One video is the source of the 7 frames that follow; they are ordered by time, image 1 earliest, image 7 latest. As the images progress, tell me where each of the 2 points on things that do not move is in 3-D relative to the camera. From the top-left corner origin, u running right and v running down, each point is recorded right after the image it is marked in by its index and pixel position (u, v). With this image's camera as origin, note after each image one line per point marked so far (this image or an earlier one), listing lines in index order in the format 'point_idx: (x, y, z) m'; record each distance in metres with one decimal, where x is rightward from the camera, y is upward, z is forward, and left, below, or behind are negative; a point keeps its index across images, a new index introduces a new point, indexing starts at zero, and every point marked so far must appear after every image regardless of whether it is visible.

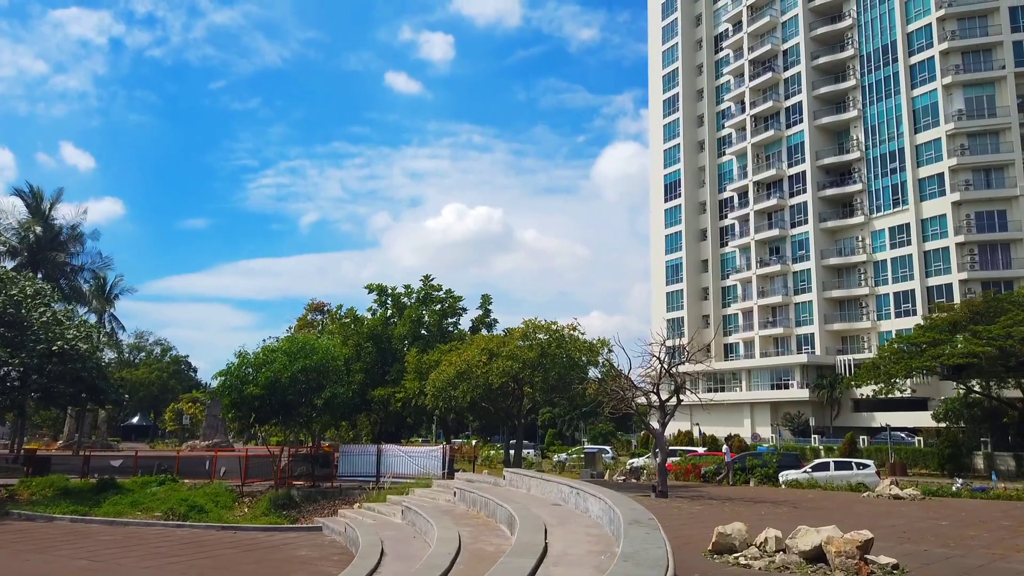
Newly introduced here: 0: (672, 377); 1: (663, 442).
0: (+4.2, -2.3, +18.8) m
1: (+3.7, -3.9, +17.6) m
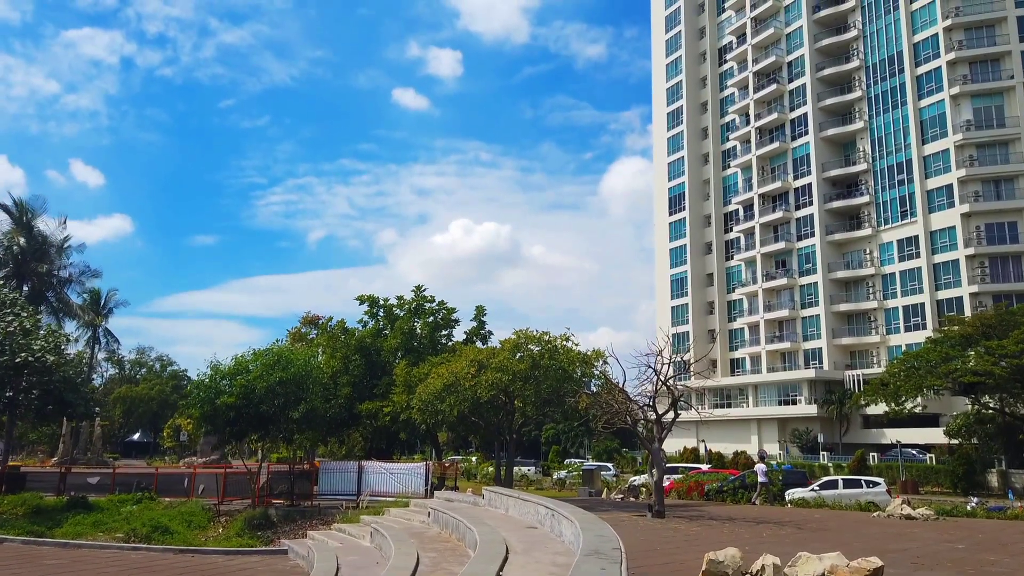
0: (+4.0, -2.5, +18.0) m
1: (+3.5, -4.2, +16.8) m
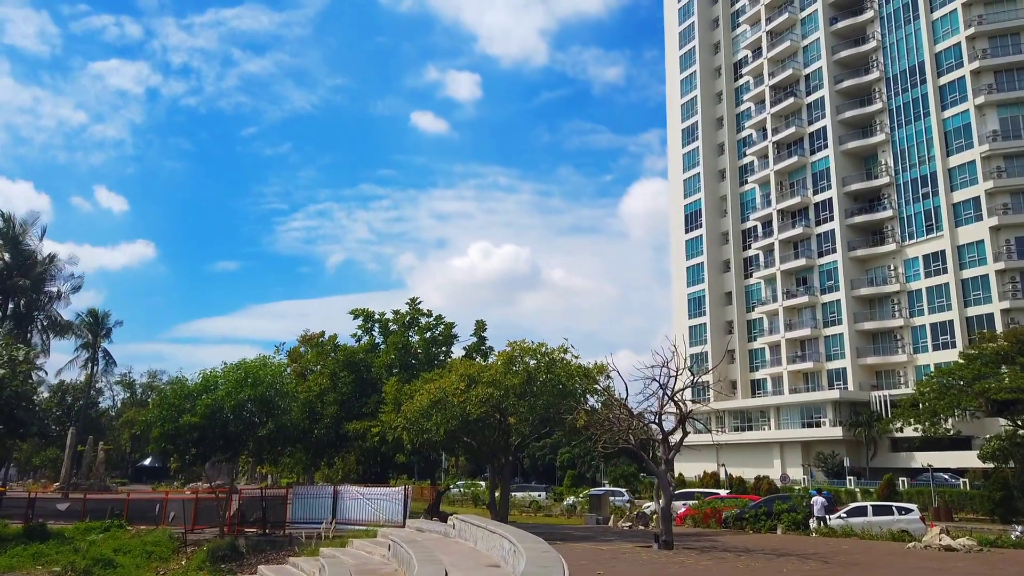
0: (+3.9, -2.7, +16.6) m
1: (+3.4, -4.3, +15.3) m
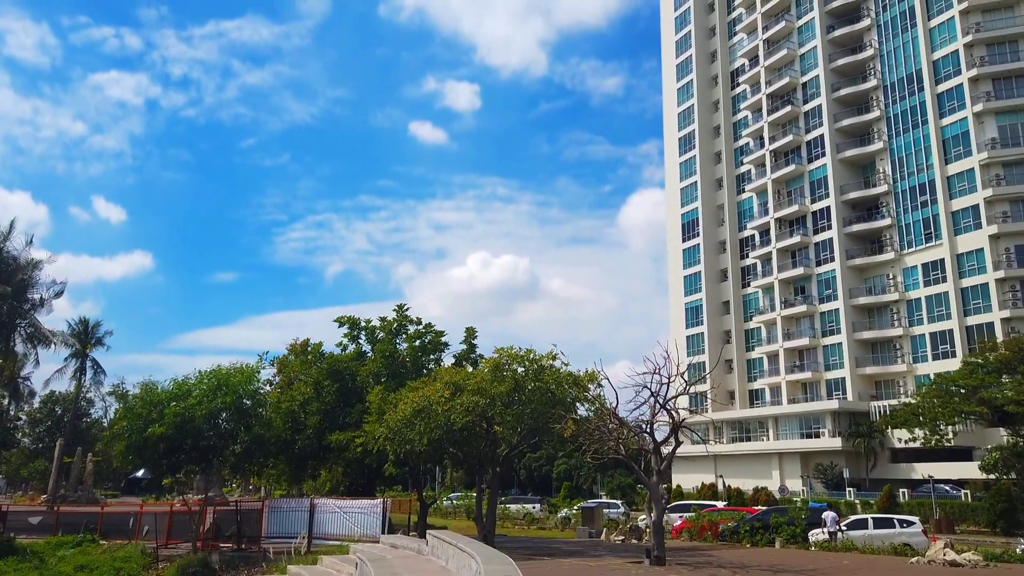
0: (+3.7, -2.9, +16.0) m
1: (+3.1, -4.5, +14.8) m
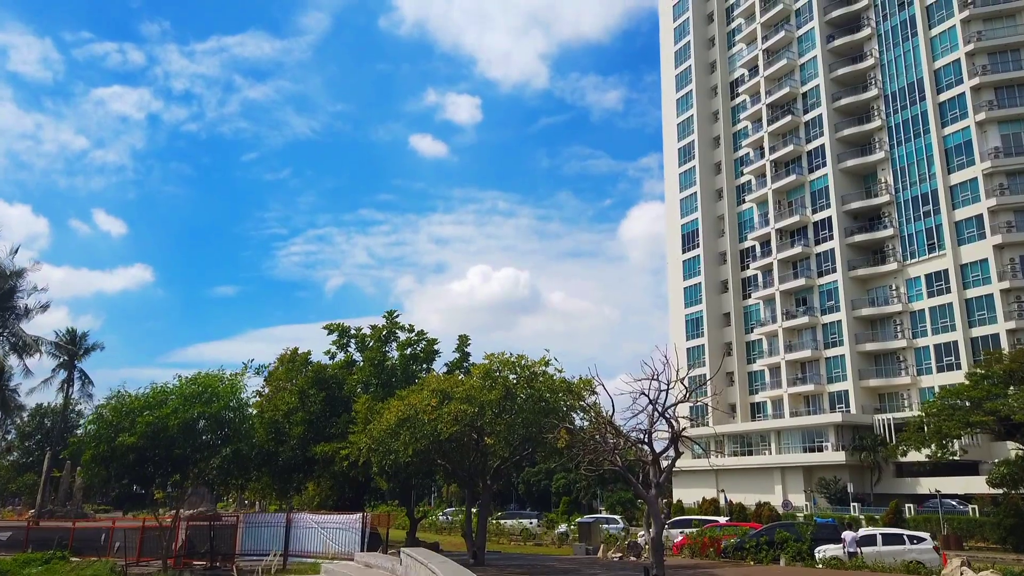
0: (+3.5, -2.9, +15.3) m
1: (+2.9, -4.5, +14.0) m
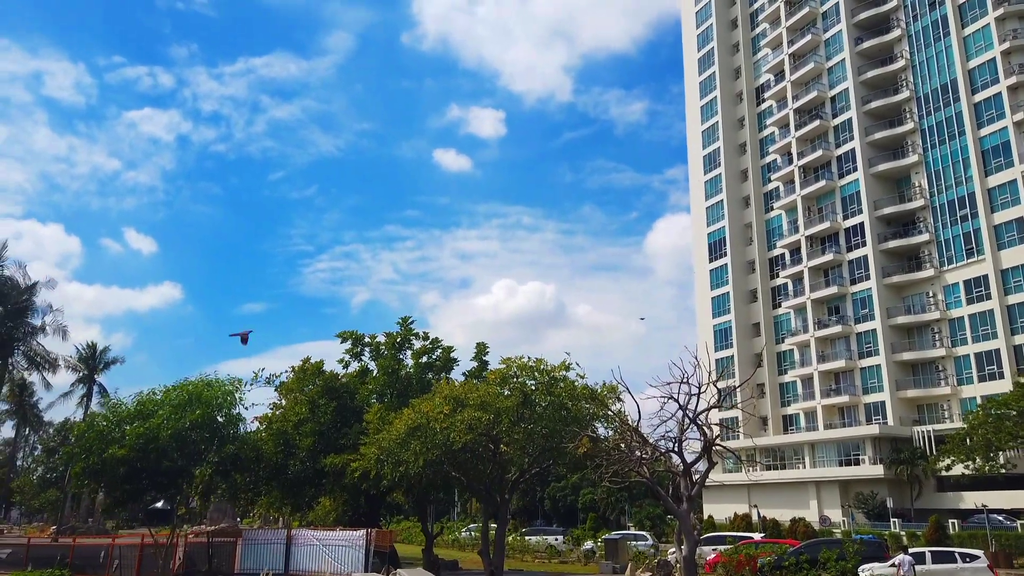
0: (+3.9, -2.9, +14.3) m
1: (+3.3, -4.5, +13.0) m
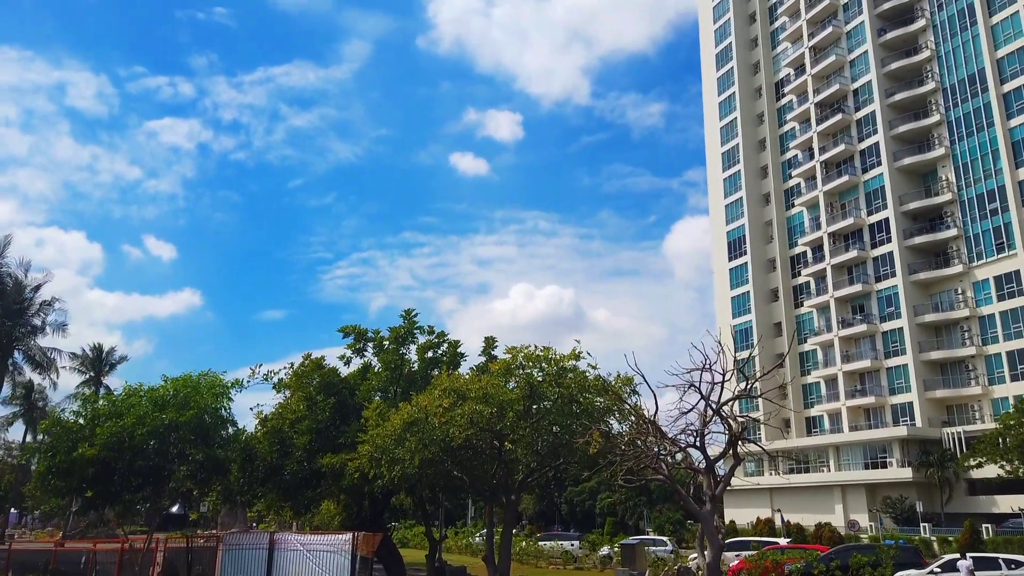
0: (+4.0, -2.6, +13.2) m
1: (+3.4, -4.2, +11.9) m
